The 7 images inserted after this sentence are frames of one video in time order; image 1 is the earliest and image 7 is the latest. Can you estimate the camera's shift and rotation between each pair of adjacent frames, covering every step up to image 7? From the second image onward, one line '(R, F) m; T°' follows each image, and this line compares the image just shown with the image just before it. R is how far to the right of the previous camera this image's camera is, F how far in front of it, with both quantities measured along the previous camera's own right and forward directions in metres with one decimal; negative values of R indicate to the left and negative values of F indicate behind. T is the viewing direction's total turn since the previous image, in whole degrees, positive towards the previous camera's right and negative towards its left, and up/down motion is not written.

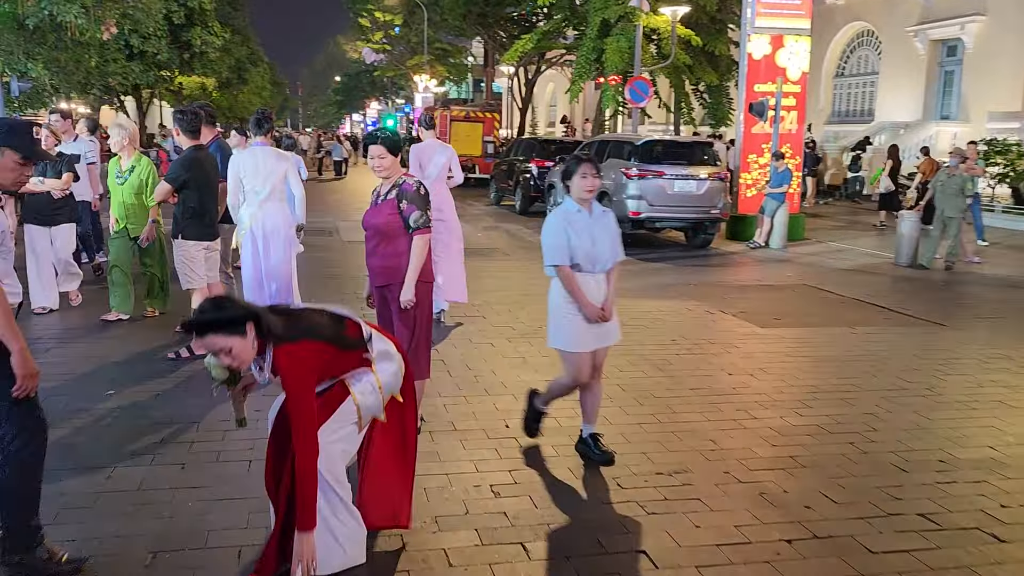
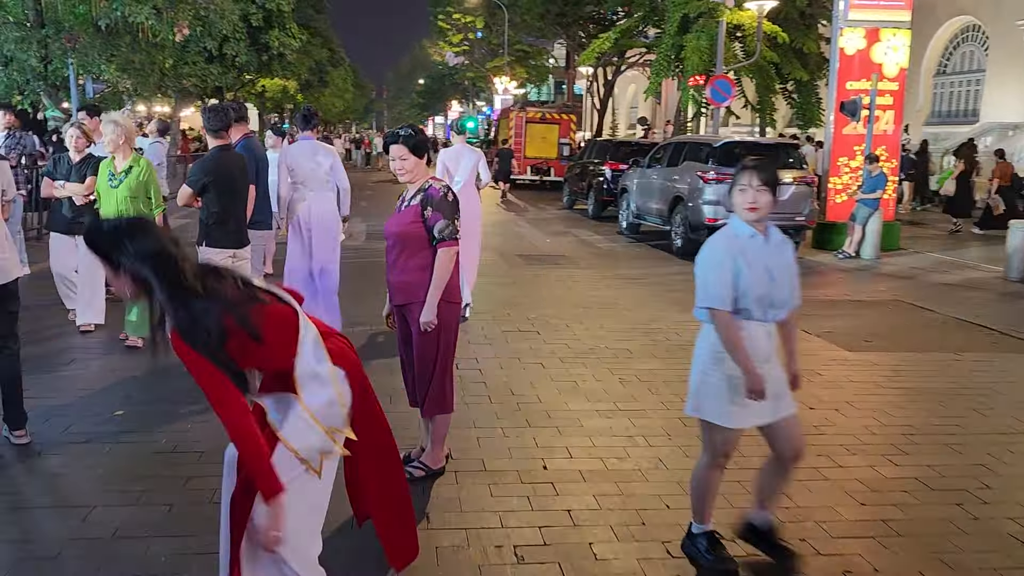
(+0.2, +0.7) m; -6°
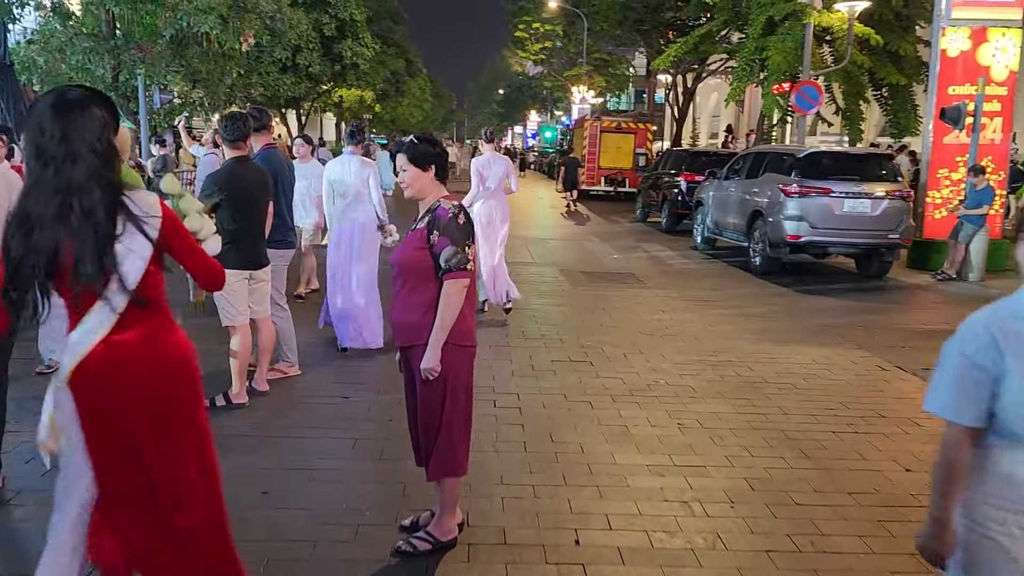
(+0.2, +0.8) m; -5°
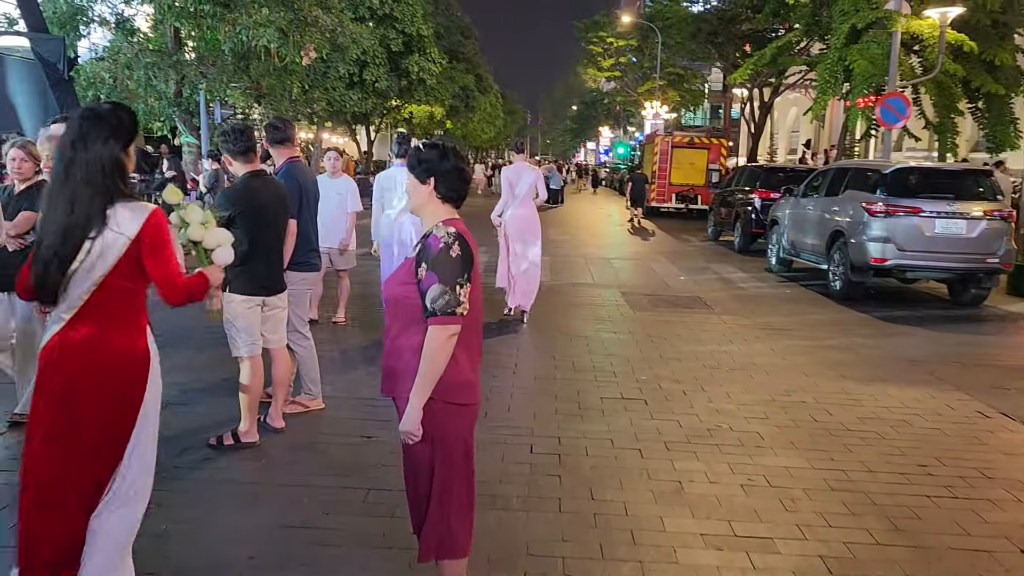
(+0.2, +0.7) m; -5°
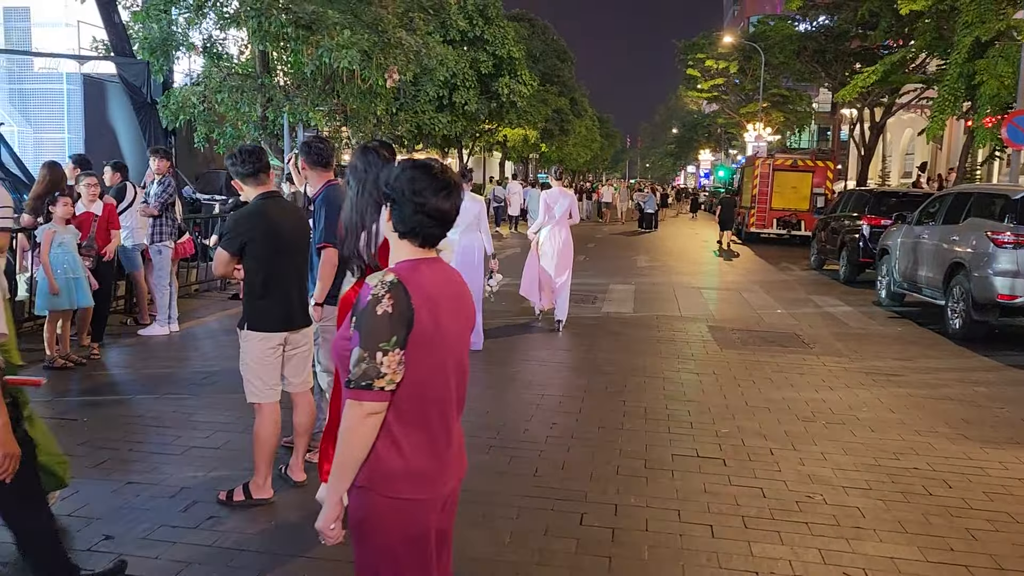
(+0.3, +0.7) m; -7°
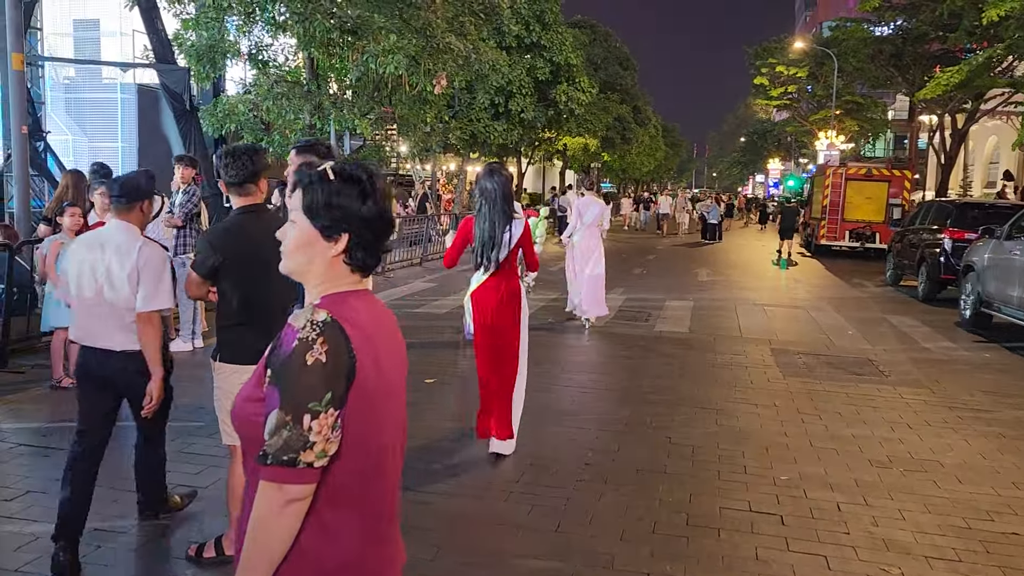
(+0.2, +0.7) m; -4°
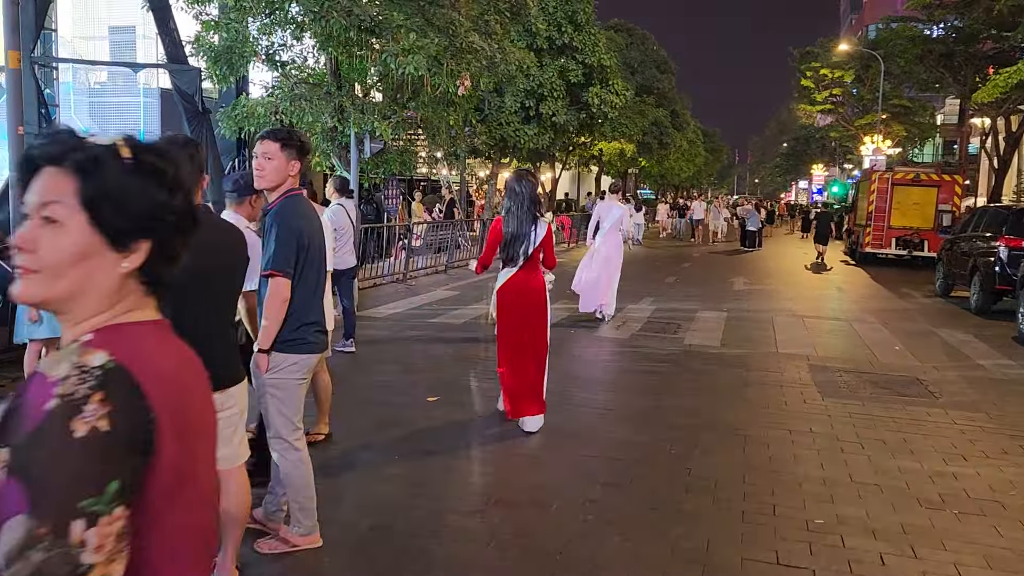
(+0.3, +0.6) m; -3°
